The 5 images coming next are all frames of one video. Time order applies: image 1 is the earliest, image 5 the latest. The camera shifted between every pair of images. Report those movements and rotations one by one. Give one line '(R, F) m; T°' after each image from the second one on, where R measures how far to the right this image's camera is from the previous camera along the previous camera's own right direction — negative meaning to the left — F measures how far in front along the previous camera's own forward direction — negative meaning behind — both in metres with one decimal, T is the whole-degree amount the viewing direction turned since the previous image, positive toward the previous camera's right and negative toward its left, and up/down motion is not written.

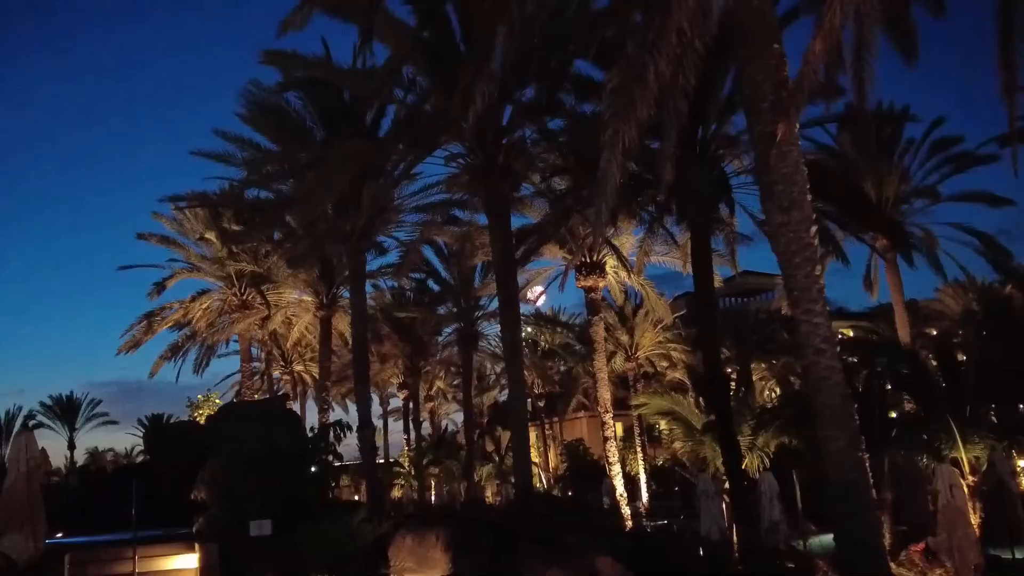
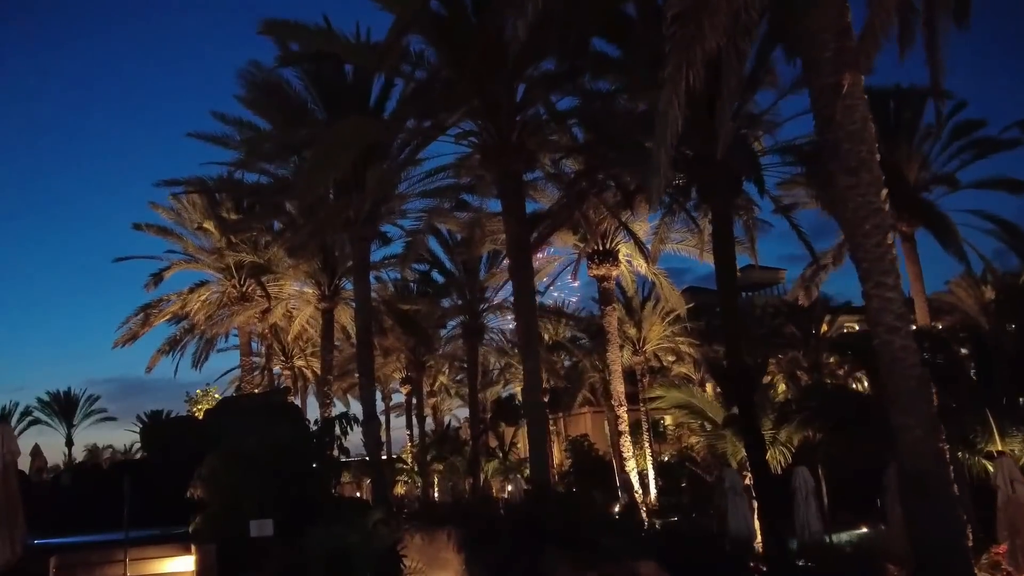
(-0.2, +0.8) m; 0°
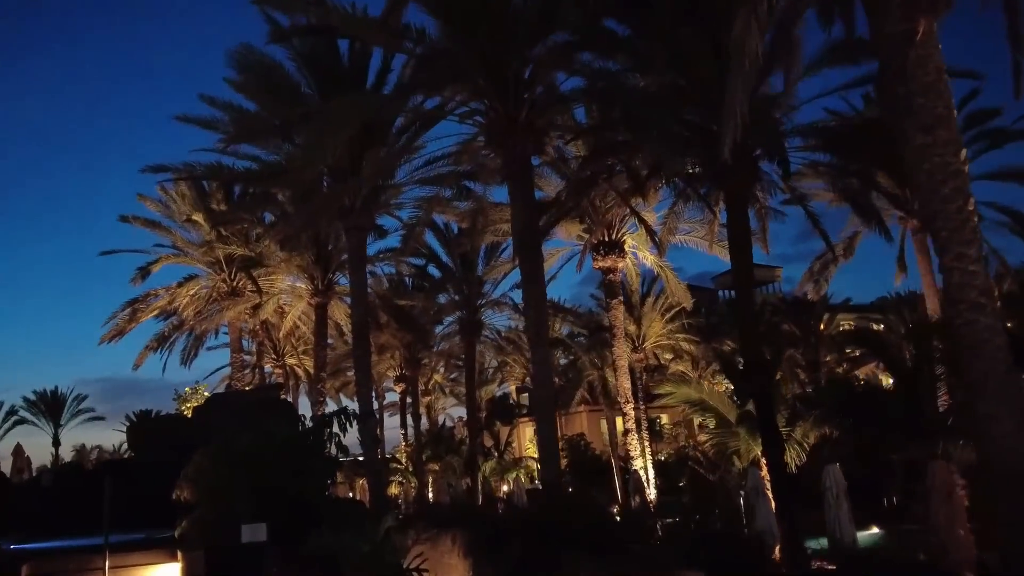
(-0.2, +0.8) m; +1°
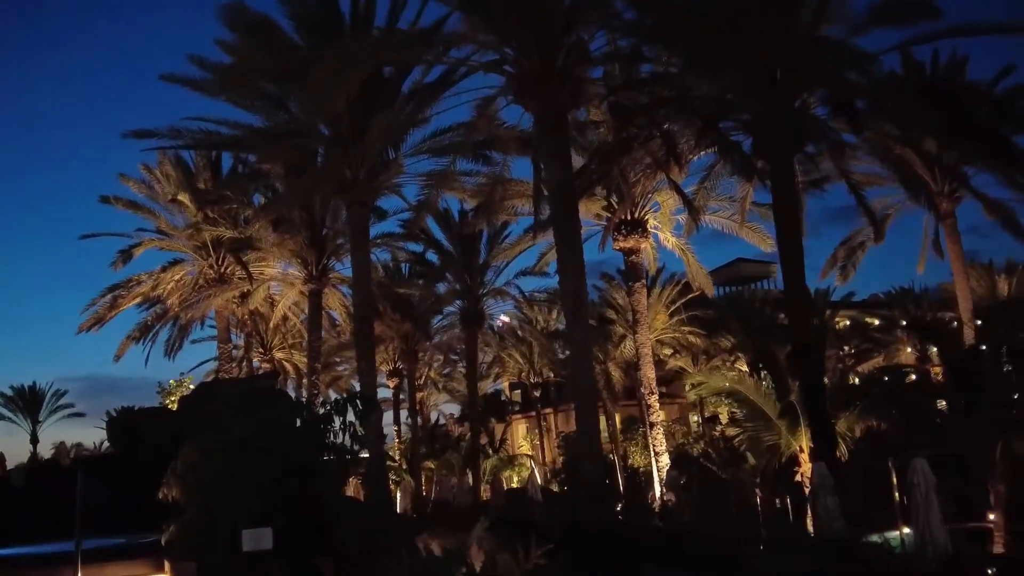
(-0.6, +1.6) m; +1°
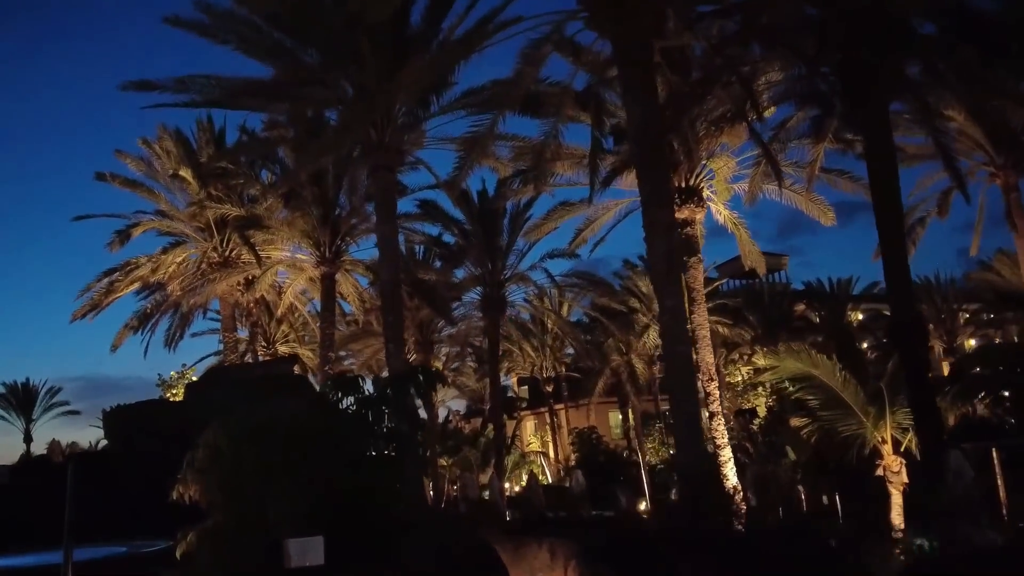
(-0.9, +1.9) m; 0°
